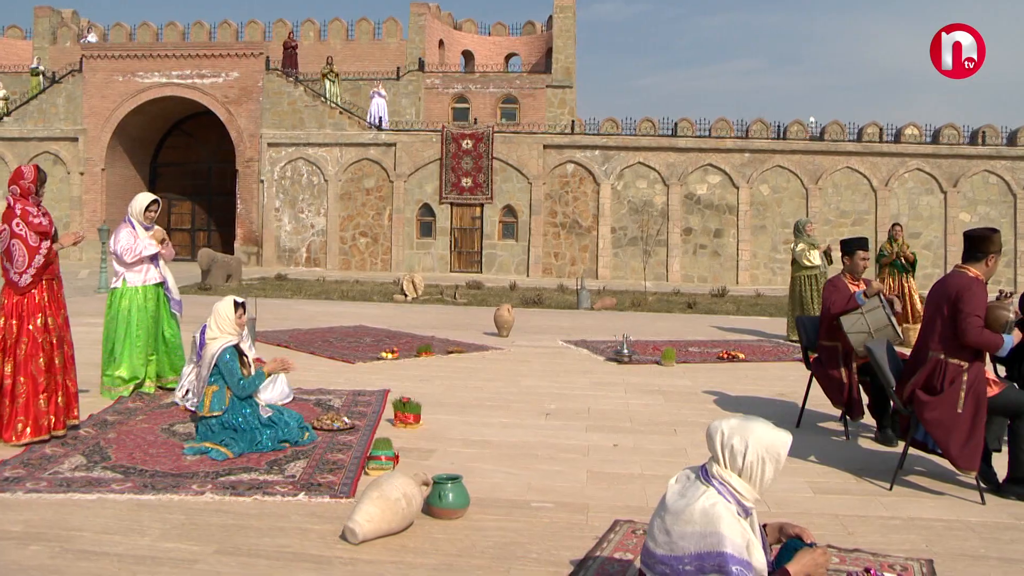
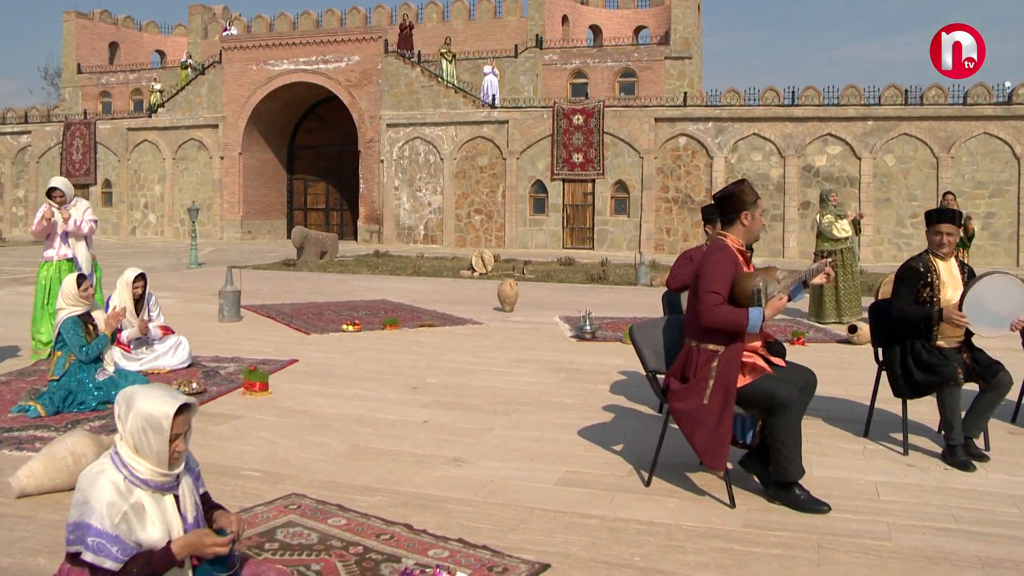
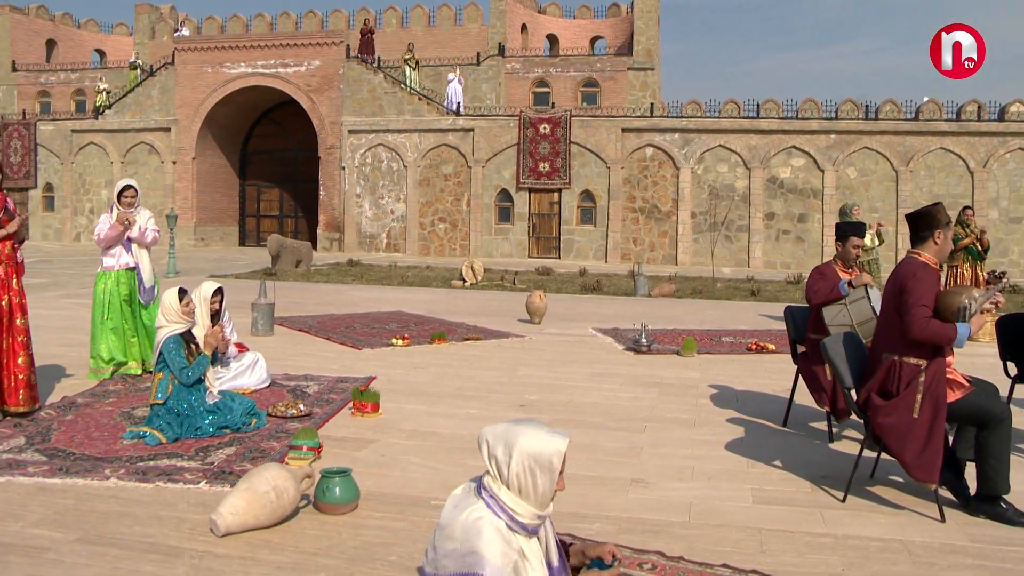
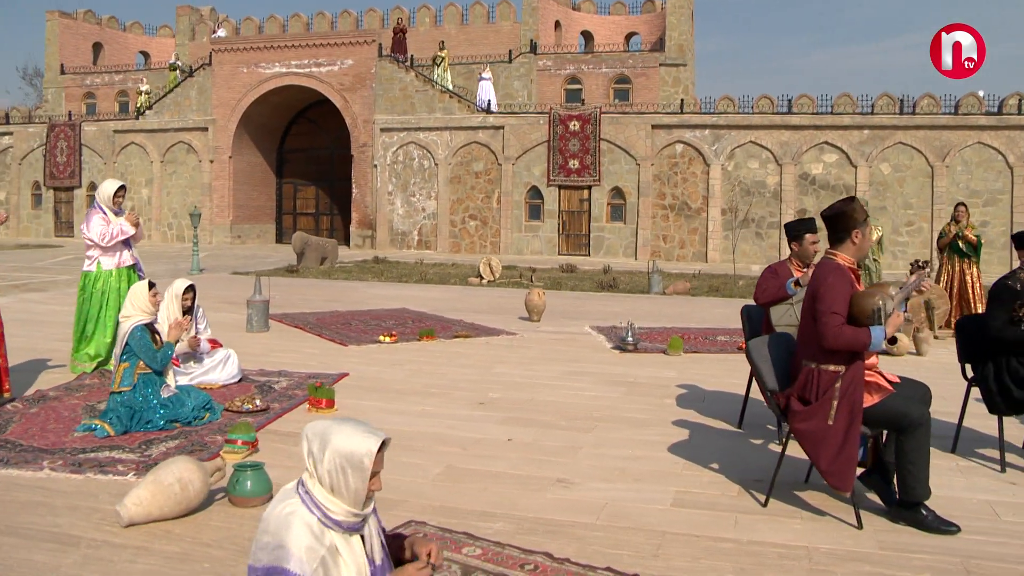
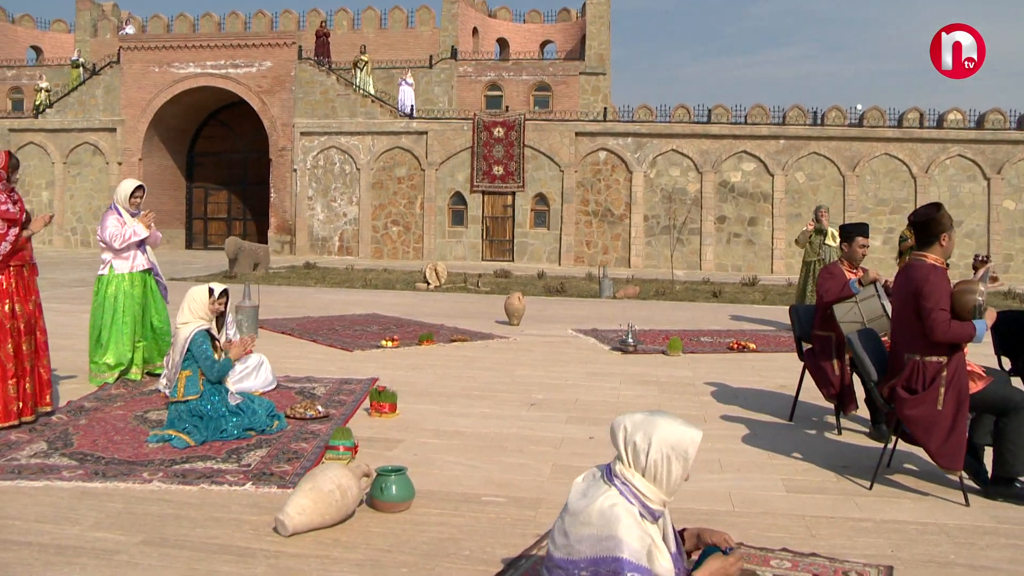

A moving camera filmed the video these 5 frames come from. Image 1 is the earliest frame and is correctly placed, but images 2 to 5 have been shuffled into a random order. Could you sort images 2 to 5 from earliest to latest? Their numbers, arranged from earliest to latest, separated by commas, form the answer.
5, 3, 4, 2
